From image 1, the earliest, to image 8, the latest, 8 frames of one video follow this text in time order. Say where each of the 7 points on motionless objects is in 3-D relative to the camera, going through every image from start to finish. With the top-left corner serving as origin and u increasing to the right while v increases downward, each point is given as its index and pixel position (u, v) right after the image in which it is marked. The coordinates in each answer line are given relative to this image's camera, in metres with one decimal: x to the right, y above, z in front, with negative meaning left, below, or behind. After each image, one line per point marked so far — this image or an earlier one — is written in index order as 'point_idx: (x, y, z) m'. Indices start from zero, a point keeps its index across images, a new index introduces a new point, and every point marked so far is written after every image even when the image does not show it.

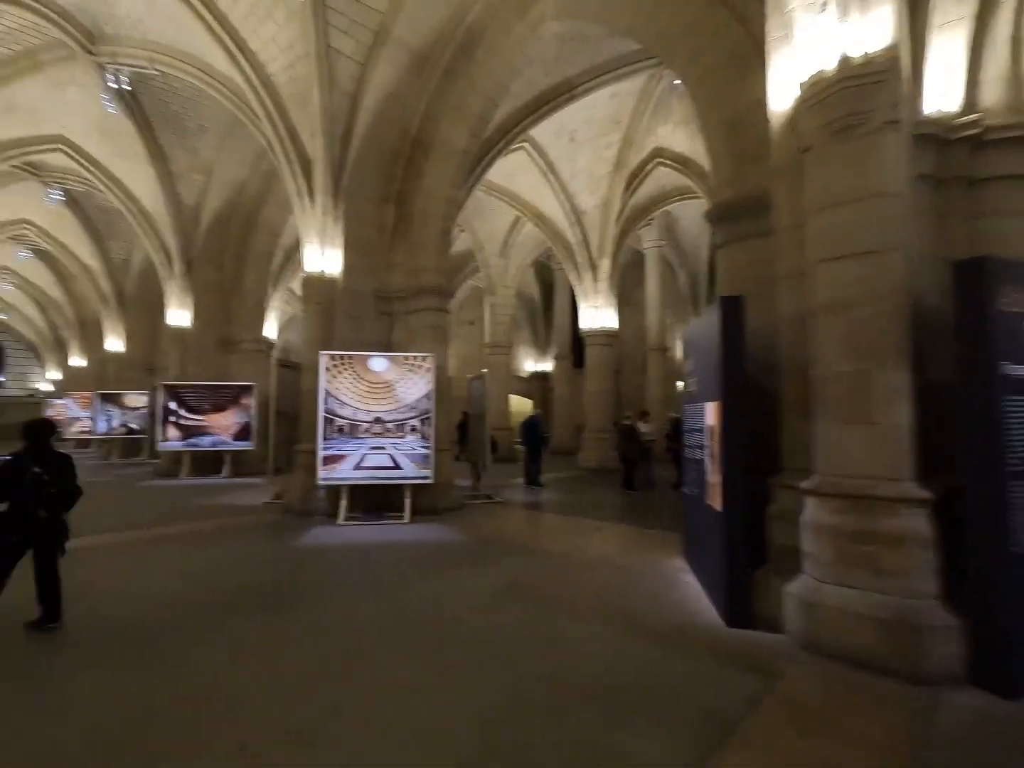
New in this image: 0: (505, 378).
0: (-0.2, +0.1, +15.1) m
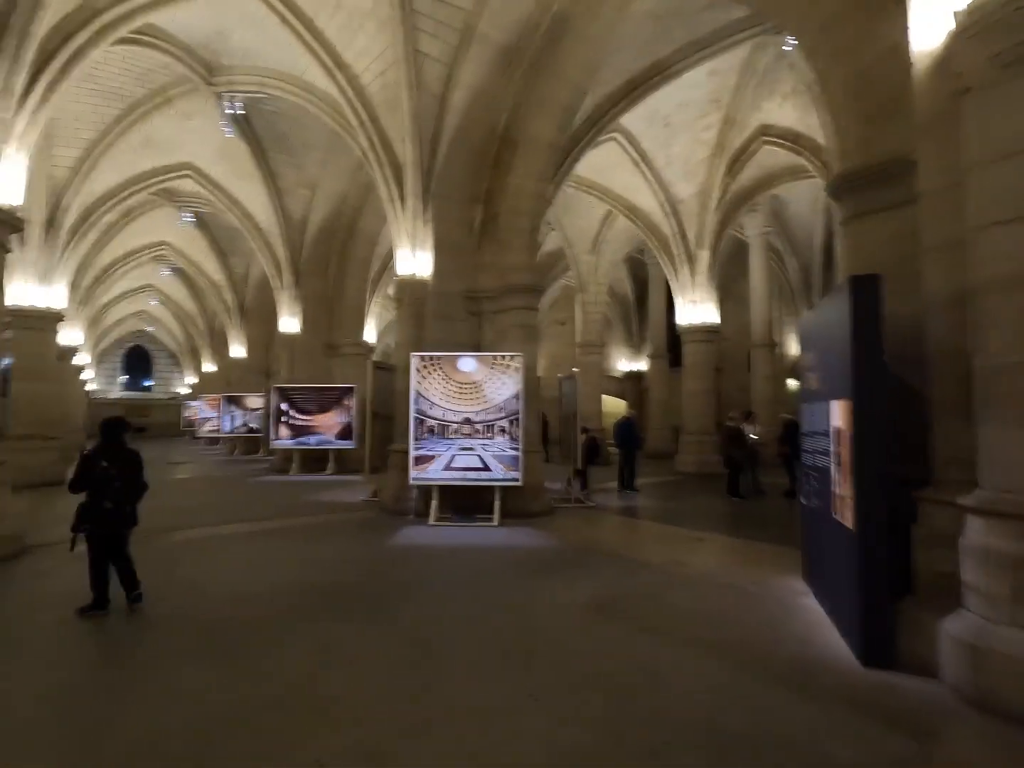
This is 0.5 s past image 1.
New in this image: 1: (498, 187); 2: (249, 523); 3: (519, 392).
0: (+2.3, +0.1, +14.7) m
1: (-0.2, +3.0, +8.2) m
2: (-3.6, -1.9, +7.3) m
3: (+0.1, -0.1, +7.2) m
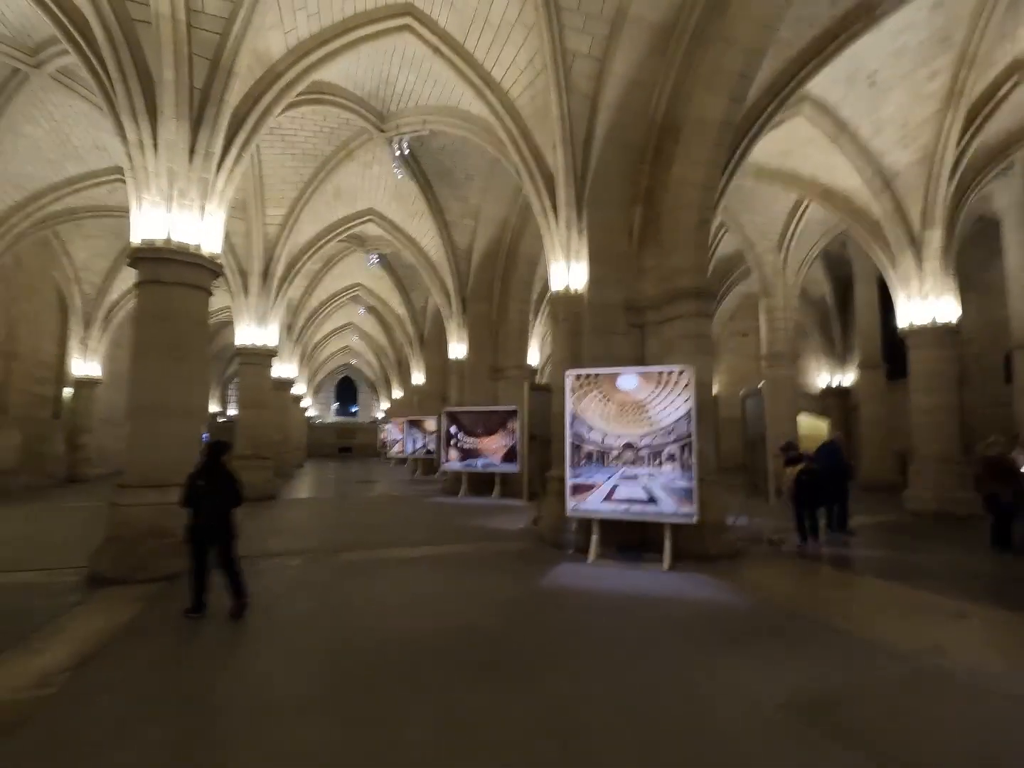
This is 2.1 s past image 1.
0: (+6.5, -0.3, +12.6) m
1: (+2.0, +2.7, +7.3) m
2: (-1.4, -2.3, +7.4) m
3: (+2.1, -0.3, +6.1) m
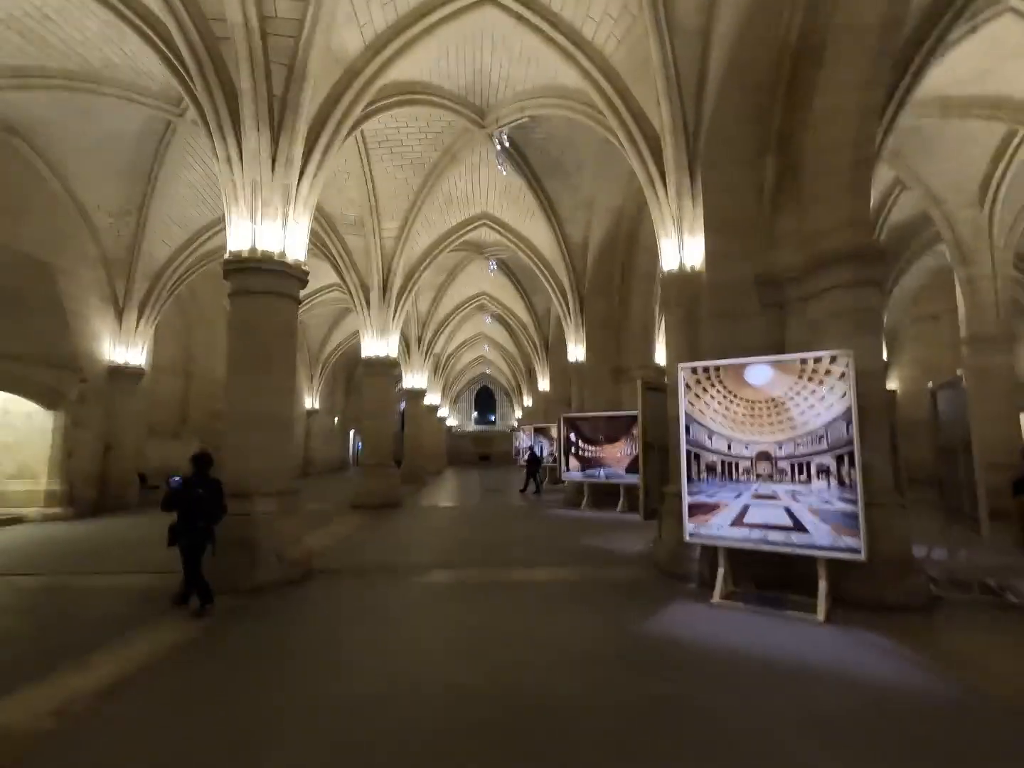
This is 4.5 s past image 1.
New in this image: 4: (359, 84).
0: (+8.9, -0.1, +9.6) m
1: (+3.1, +2.8, +5.8) m
2: (0.0, -2.3, +6.6) m
3: (+2.9, -0.3, +4.6) m
4: (-1.9, +3.7, +6.6) m
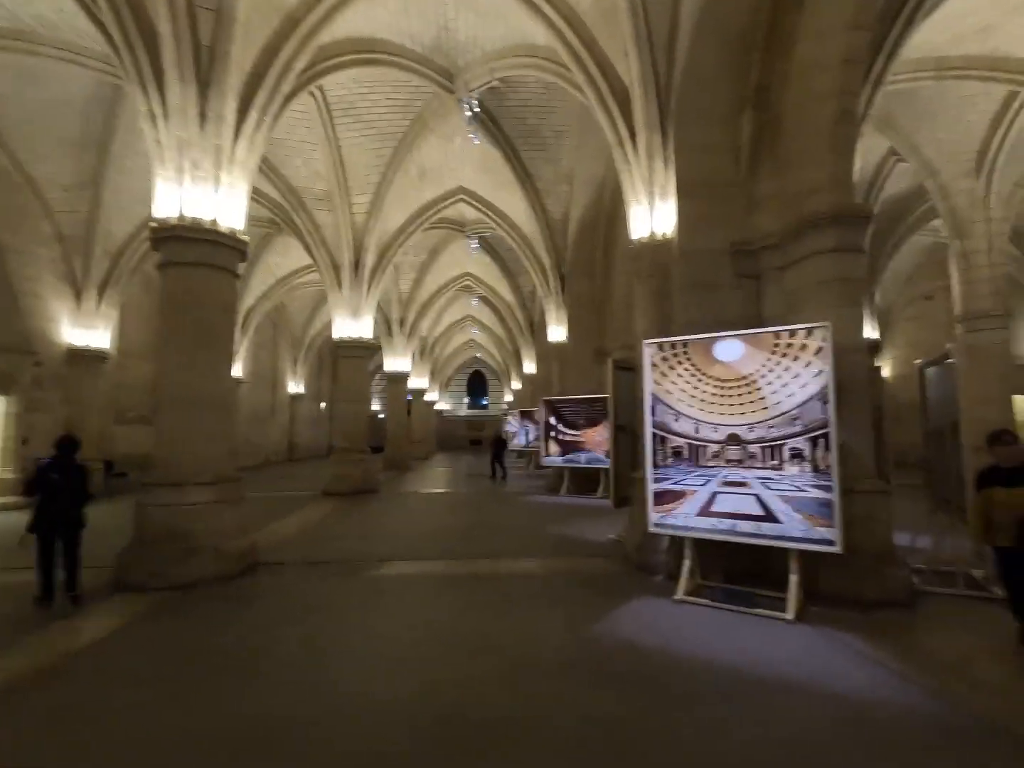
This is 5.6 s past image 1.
0: (+8.4, +0.3, +9.2) m
1: (+2.6, +3.0, +5.3) m
2: (-0.5, -2.1, +6.2) m
3: (+2.4, -0.1, +4.1) m
4: (-2.4, +3.9, +6.0) m
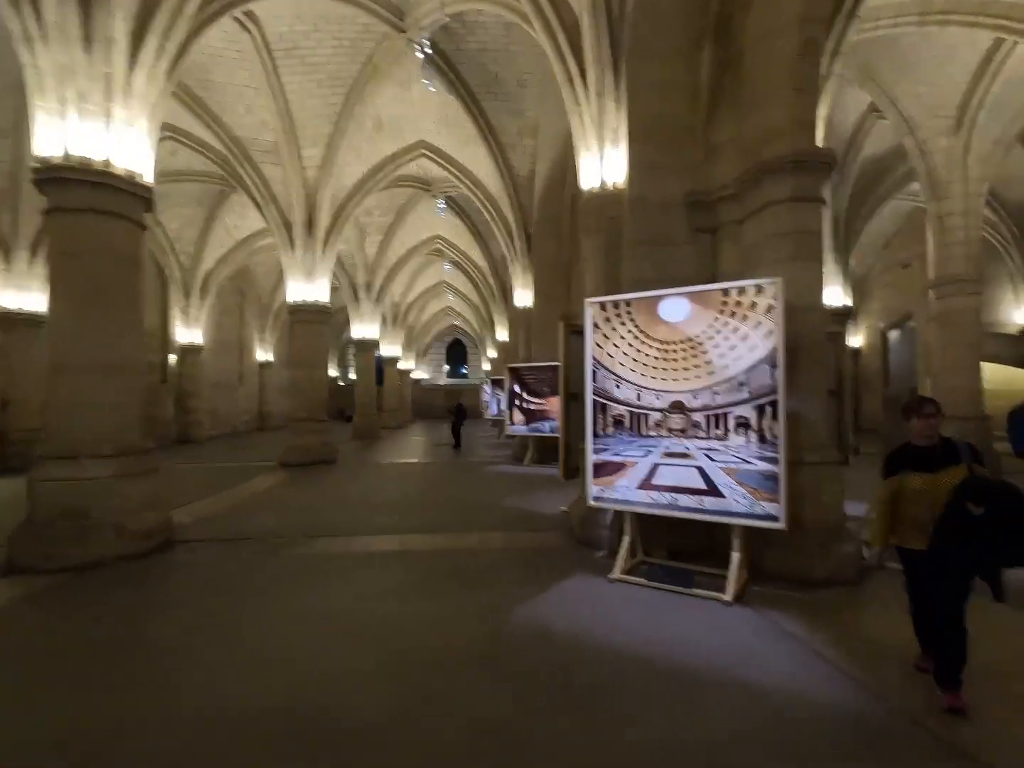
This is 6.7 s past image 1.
0: (+7.7, +0.8, +9.0) m
1: (+2.0, +3.4, +4.8) m
2: (-1.2, -1.7, +5.9) m
3: (+1.9, +0.2, +3.8) m
4: (-3.0, +4.3, +5.3) m
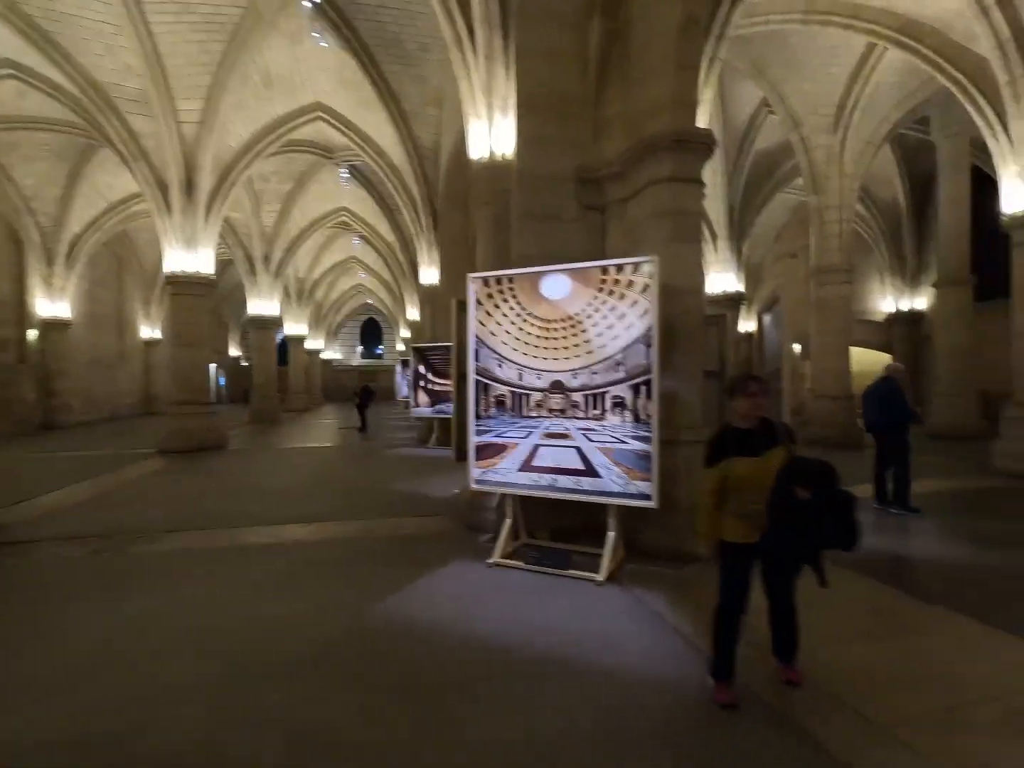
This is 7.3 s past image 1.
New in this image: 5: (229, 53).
0: (+6.0, +1.1, +9.7) m
1: (+1.0, +3.5, +4.6) m
2: (-2.3, -1.5, +5.5) m
3: (+1.0, +0.3, +3.8) m
4: (-4.0, +4.5, +4.4) m
5: (-4.9, +5.8, +9.3) m
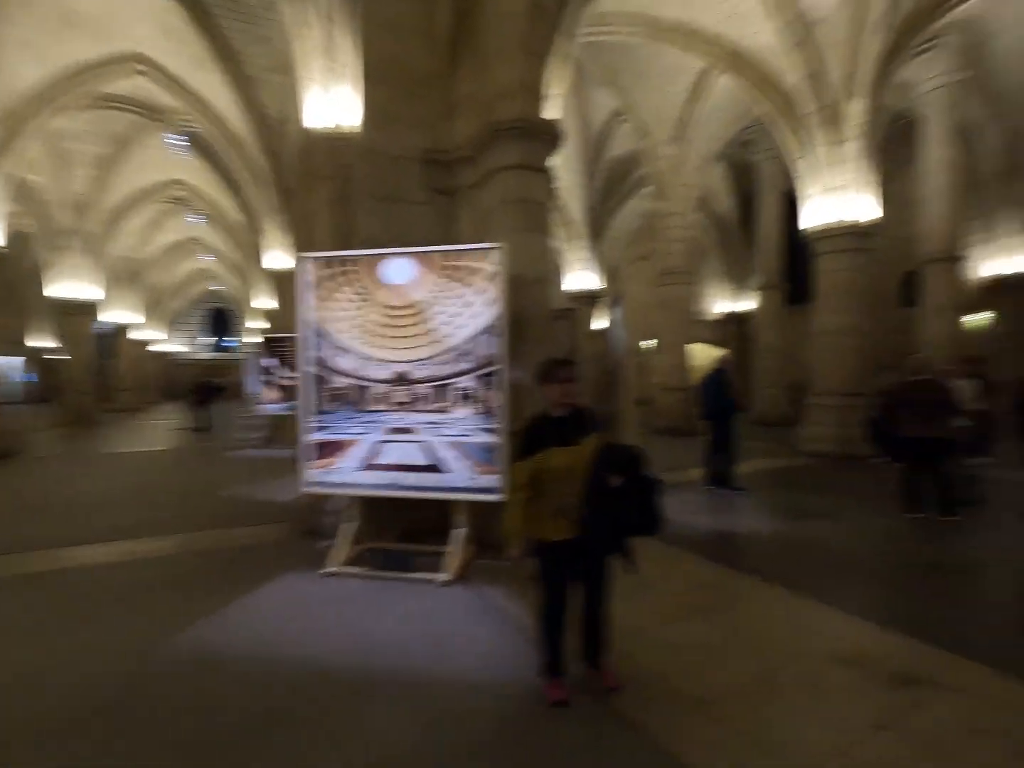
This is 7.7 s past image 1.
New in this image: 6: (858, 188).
0: (+3.4, +1.3, +10.6) m
1: (-0.3, +3.6, +4.5) m
2: (-3.7, -1.4, +4.6) m
3: (-0.1, +0.4, +3.7) m
4: (-5.2, +4.5, +3.1) m
5: (-7.2, +5.8, +7.6) m
6: (+5.3, +3.0, +8.2) m
